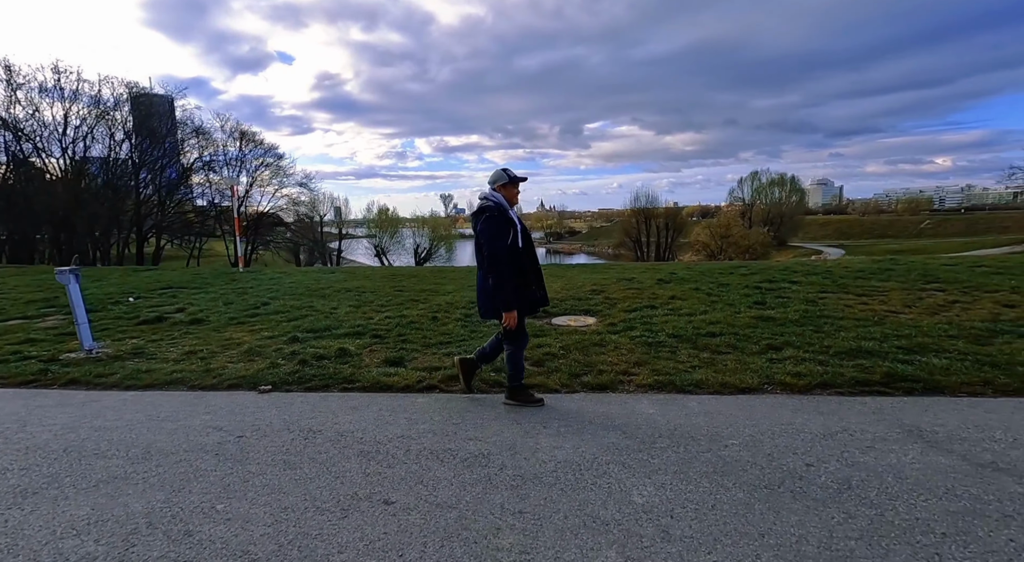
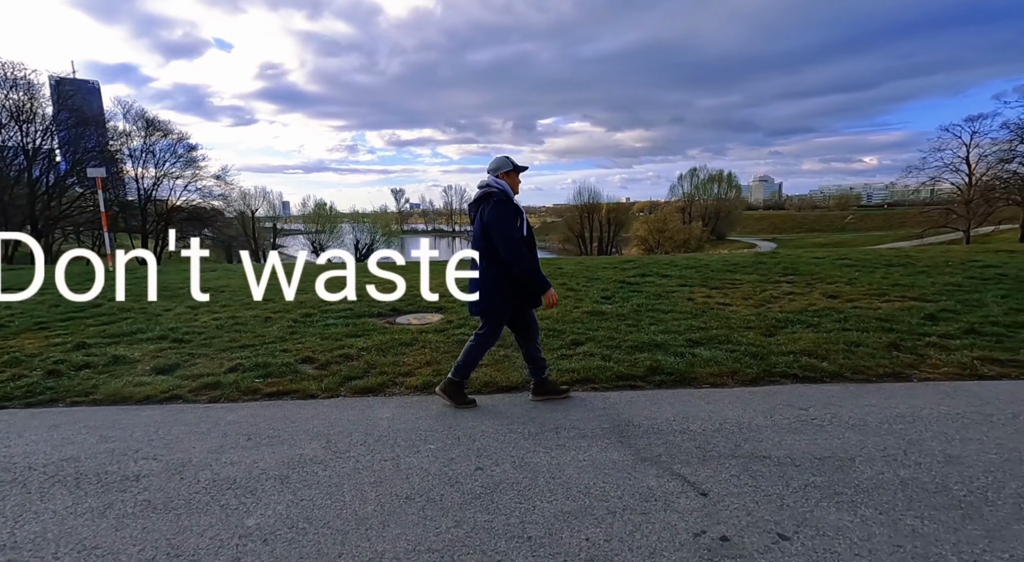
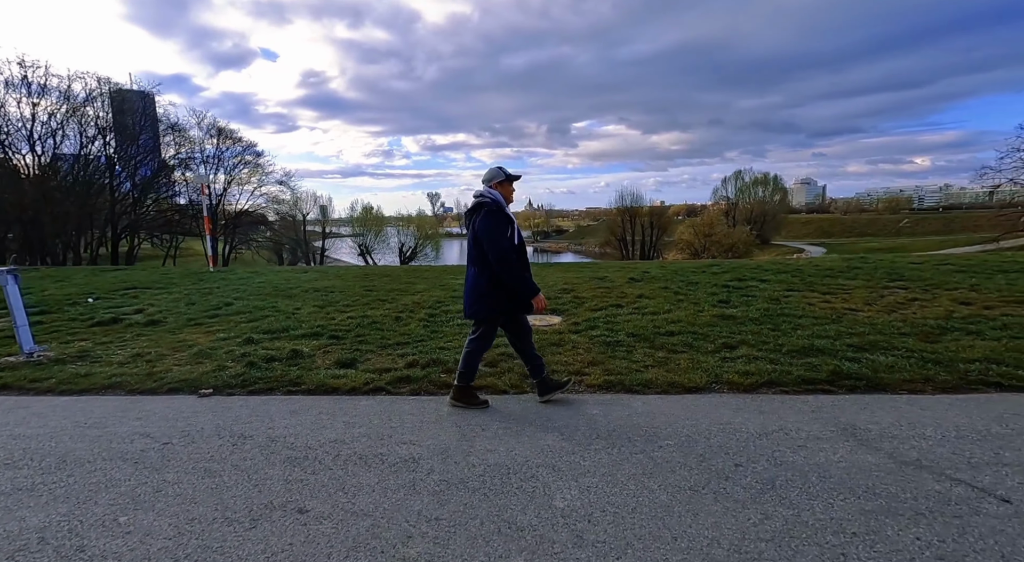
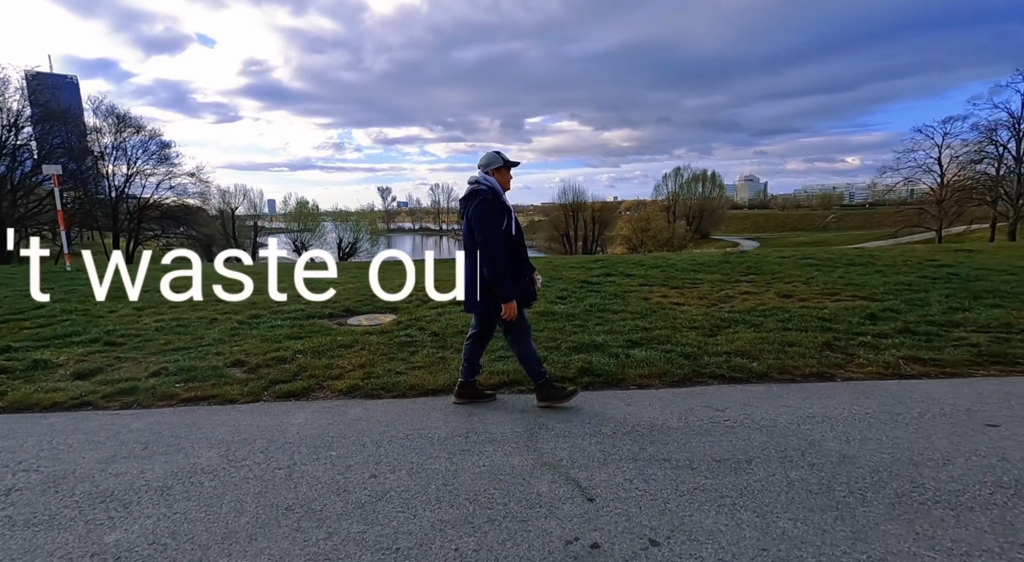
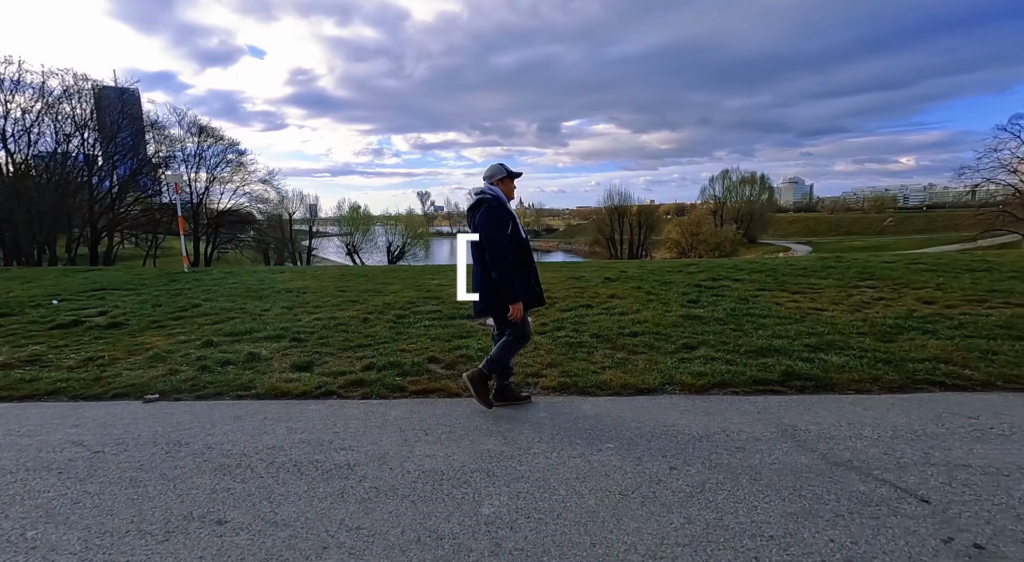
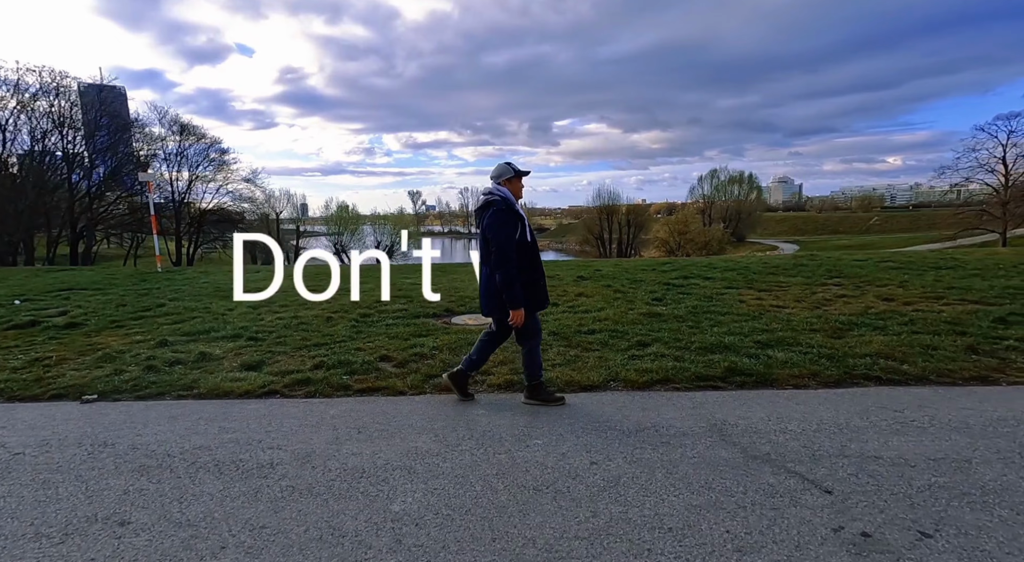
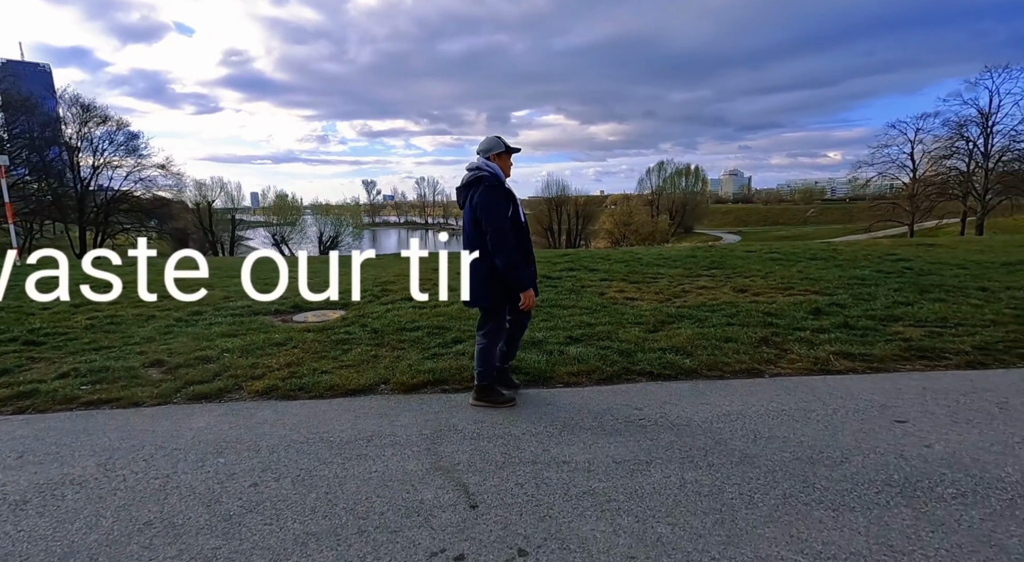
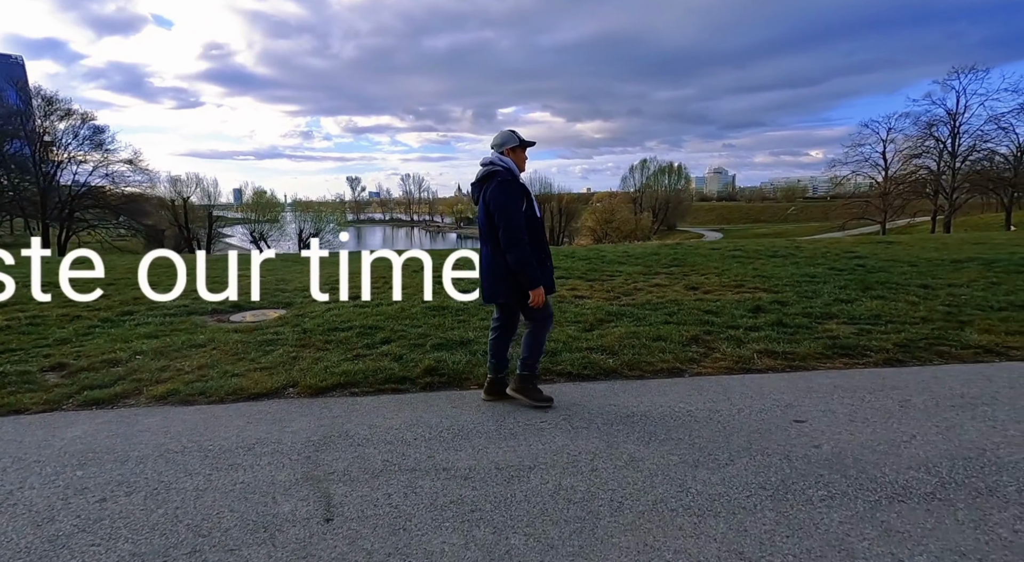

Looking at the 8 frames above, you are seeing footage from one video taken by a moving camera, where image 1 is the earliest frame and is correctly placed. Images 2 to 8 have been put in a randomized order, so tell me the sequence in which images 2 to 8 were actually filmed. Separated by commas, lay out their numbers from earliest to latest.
3, 5, 6, 2, 4, 7, 8
